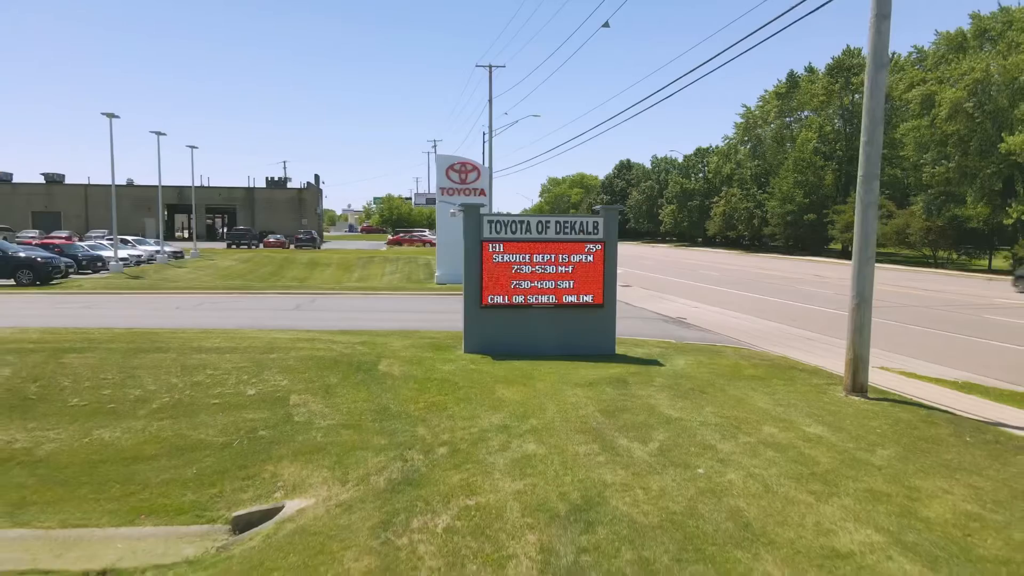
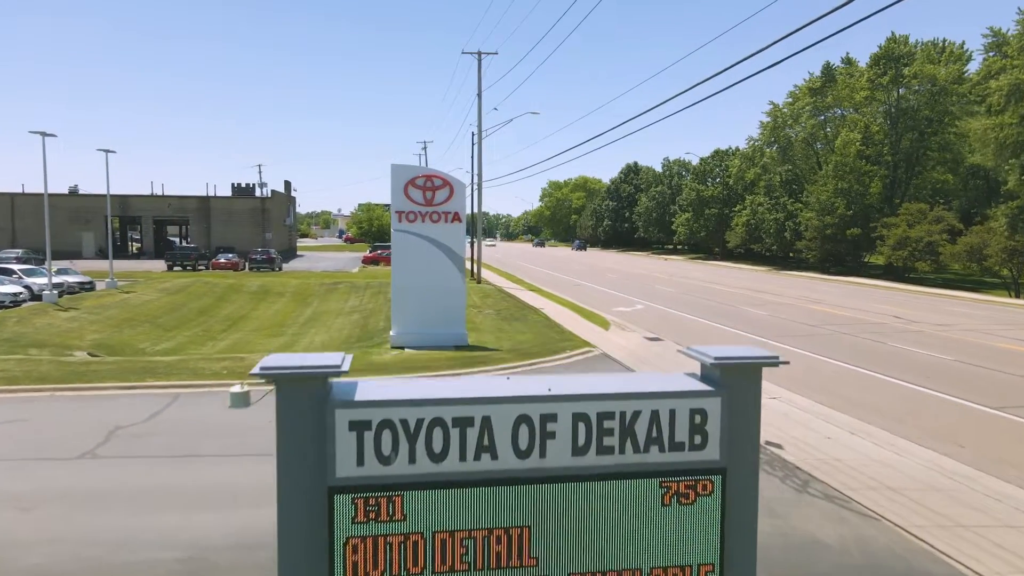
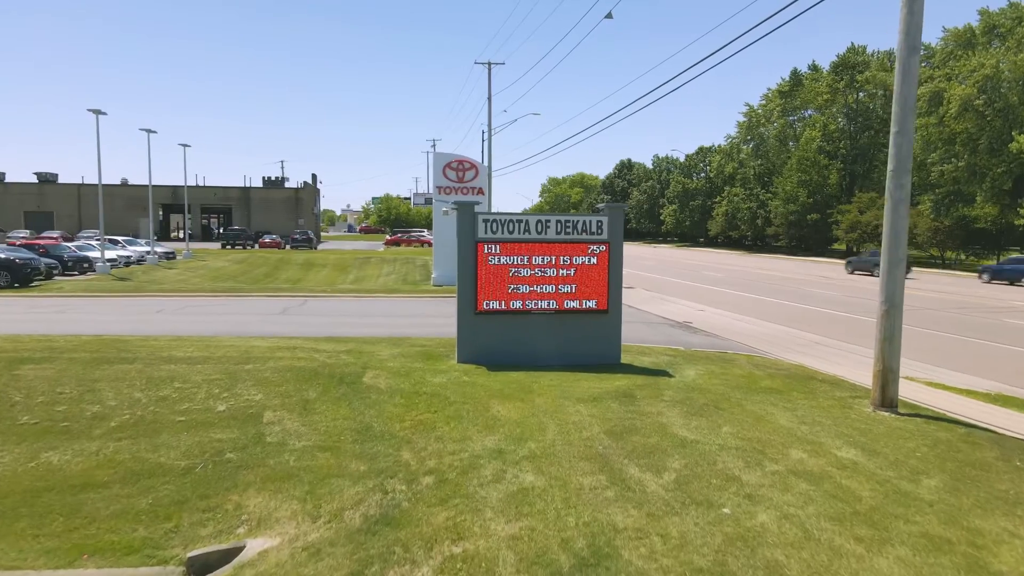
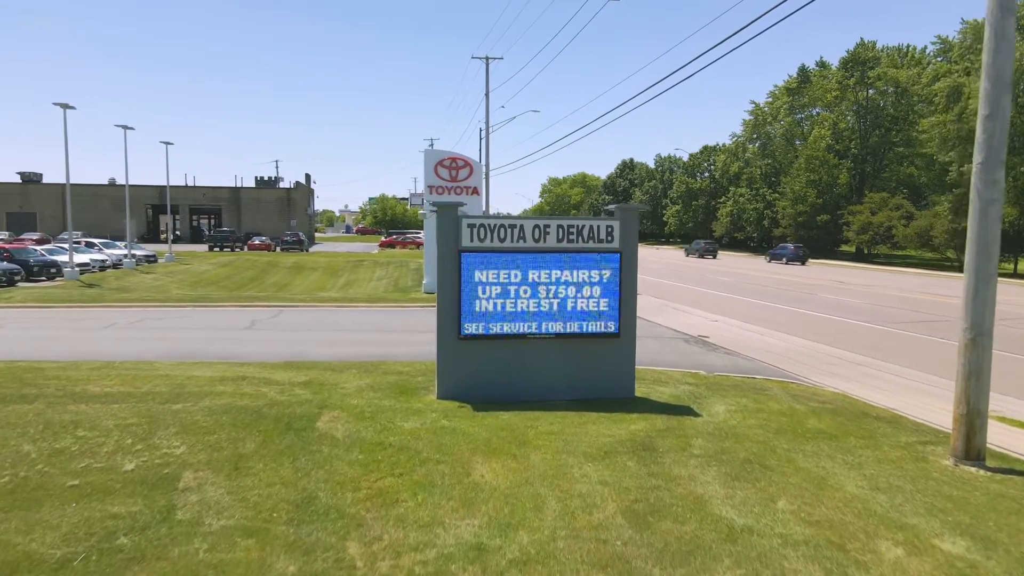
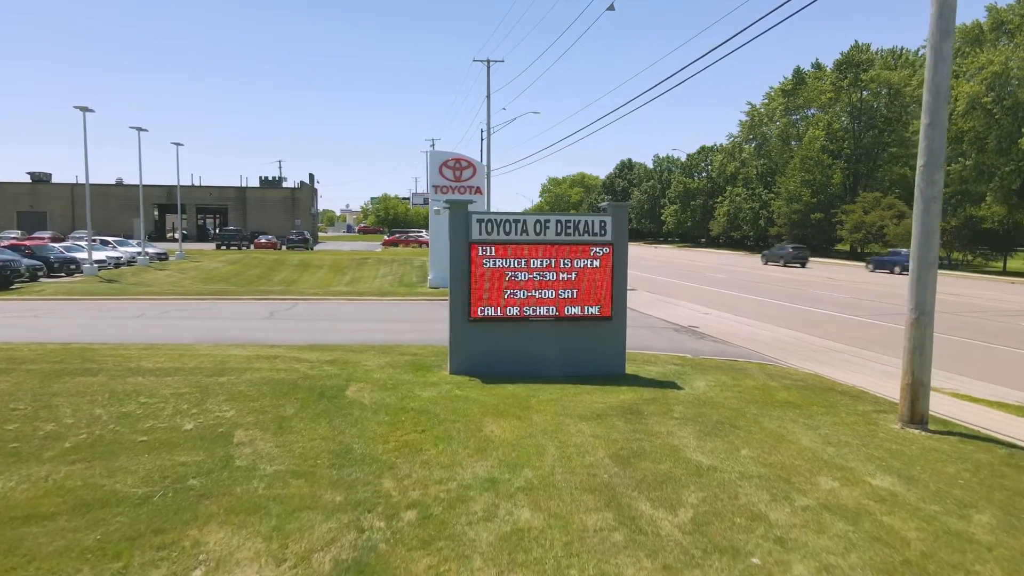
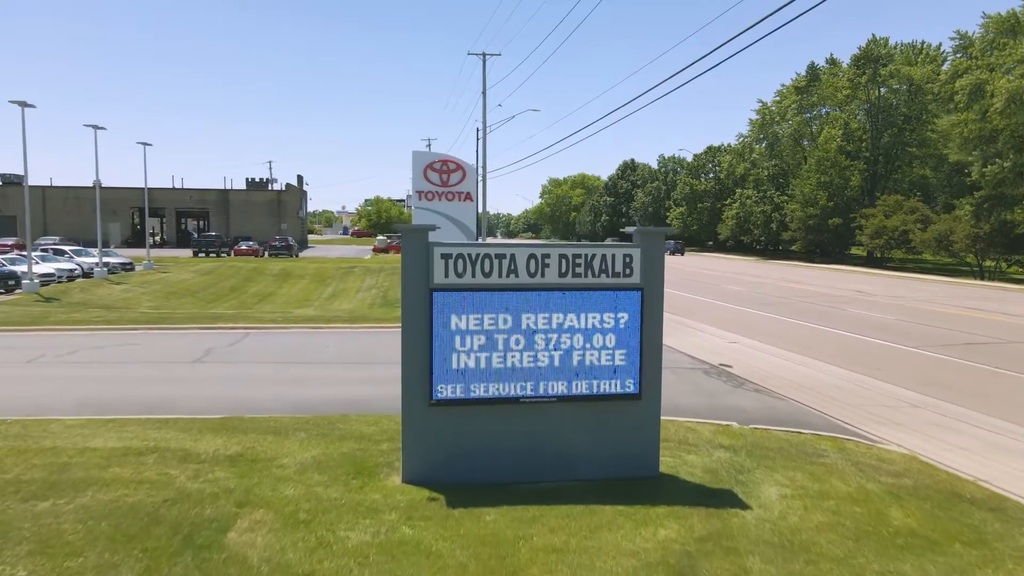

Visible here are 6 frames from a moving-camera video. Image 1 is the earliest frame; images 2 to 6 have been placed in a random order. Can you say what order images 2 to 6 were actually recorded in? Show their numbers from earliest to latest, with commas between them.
3, 5, 4, 6, 2
